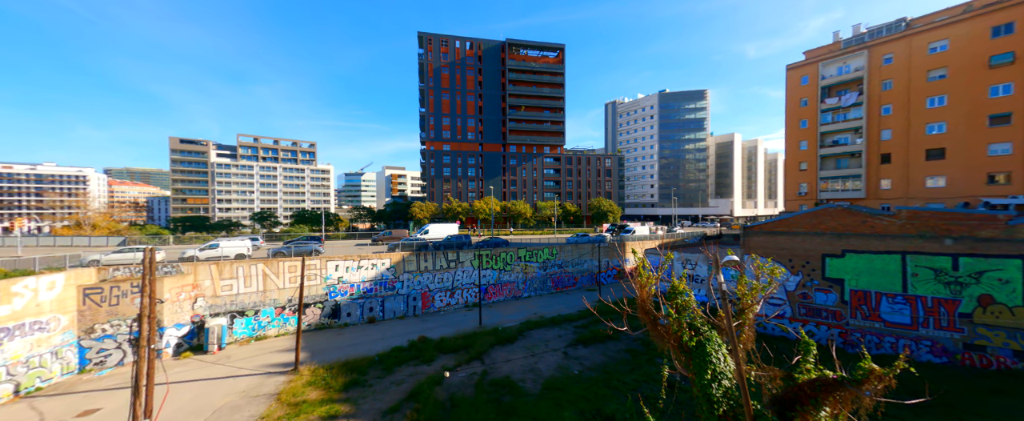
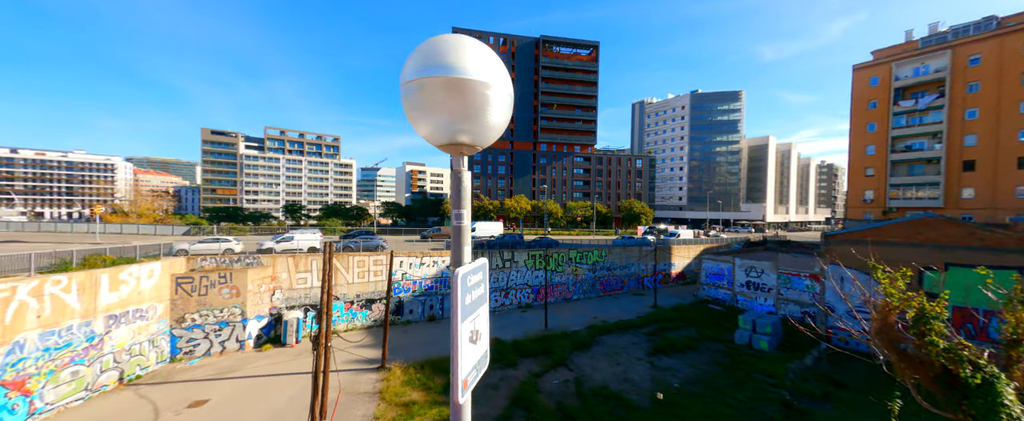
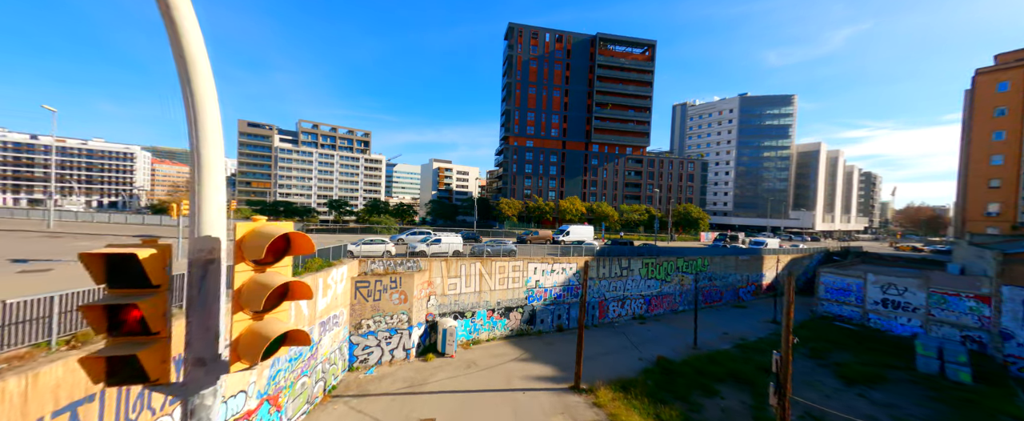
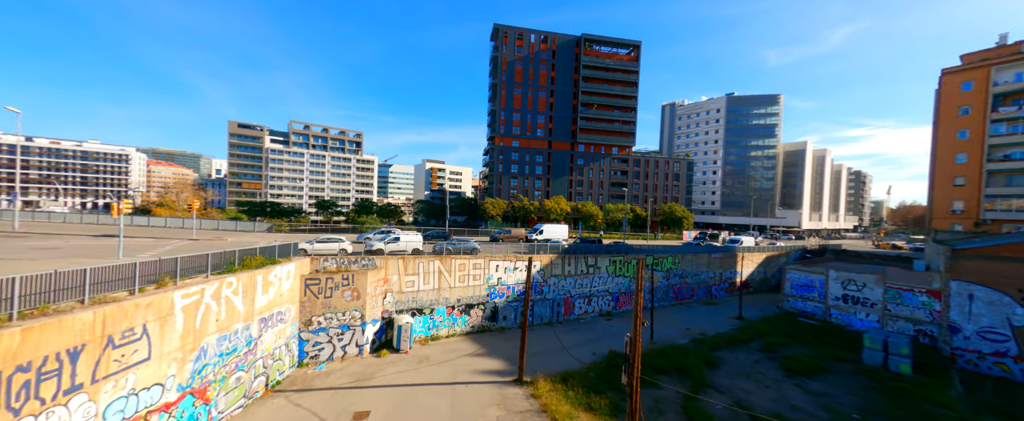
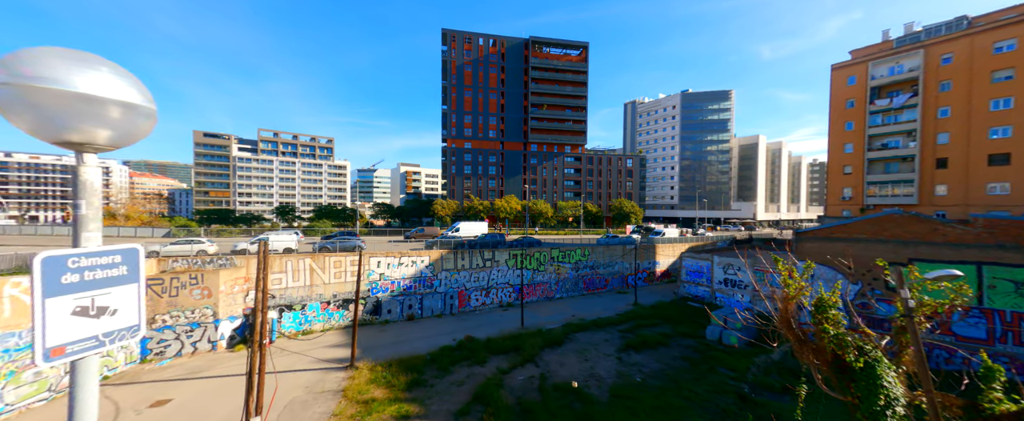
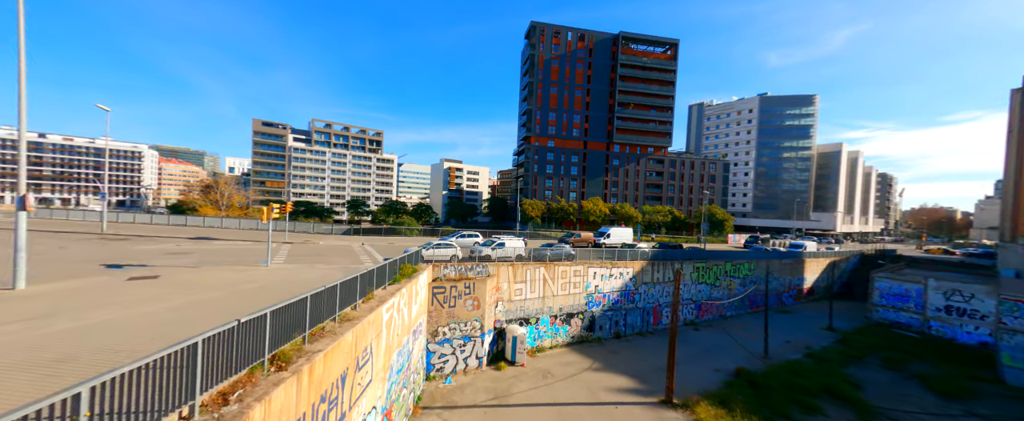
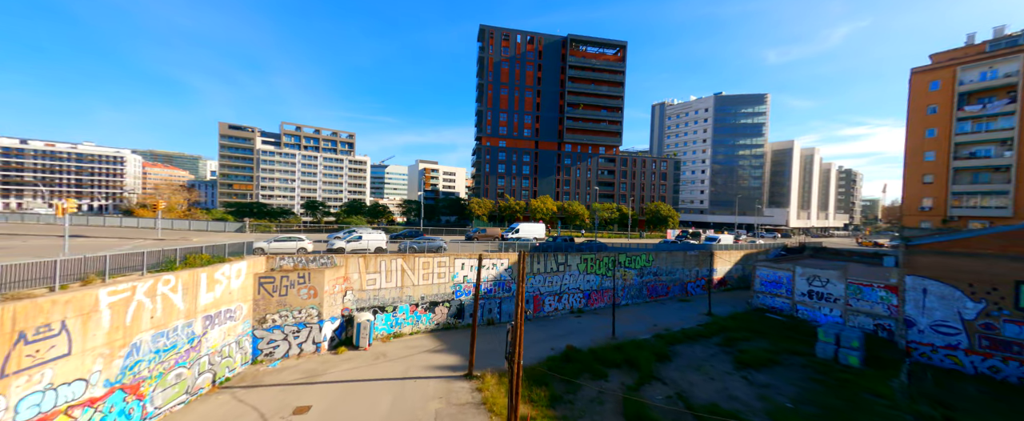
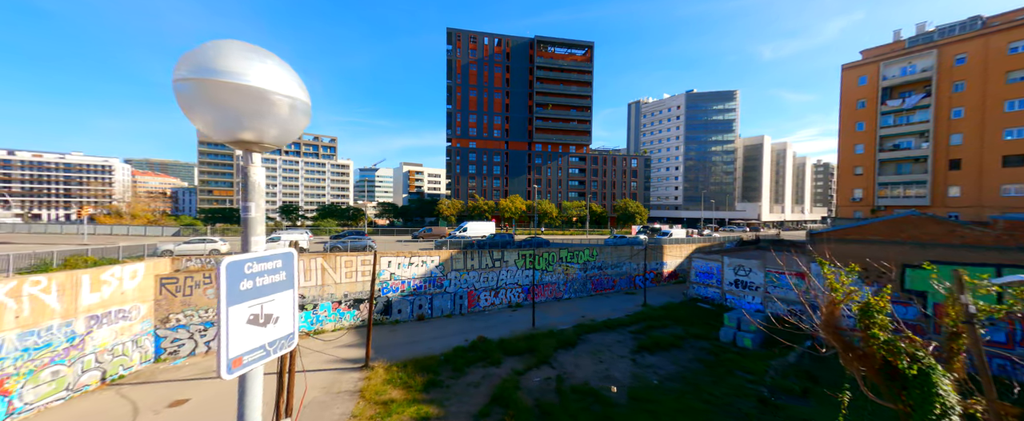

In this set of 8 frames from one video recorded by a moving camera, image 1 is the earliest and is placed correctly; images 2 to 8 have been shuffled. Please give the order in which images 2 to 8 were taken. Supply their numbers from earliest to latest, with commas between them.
5, 8, 2, 7, 4, 3, 6
